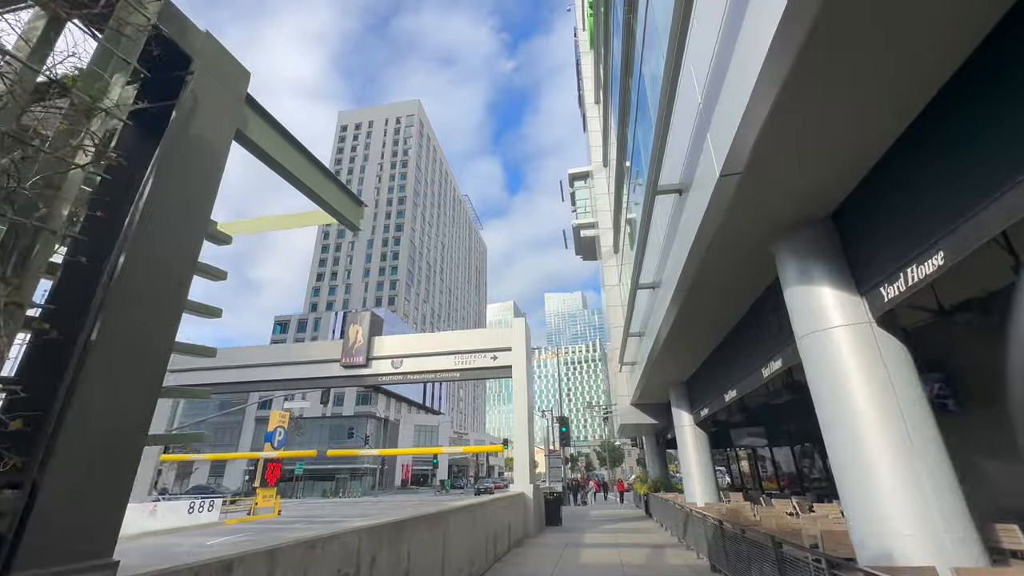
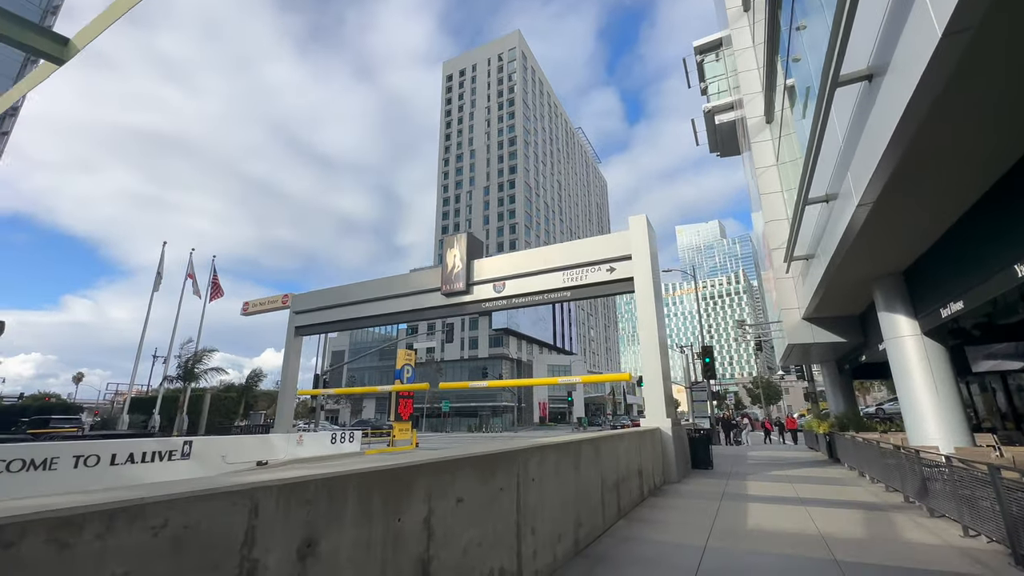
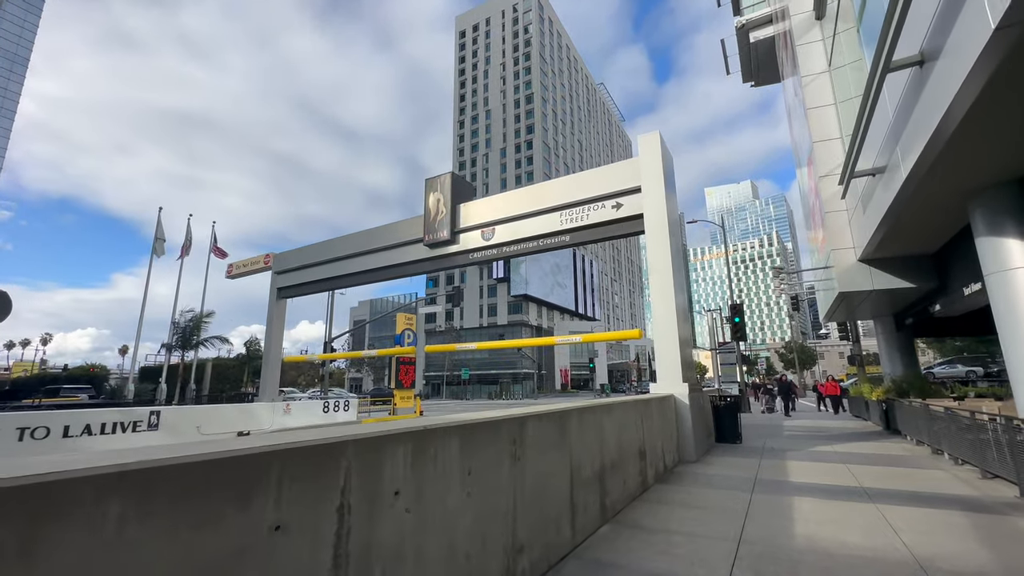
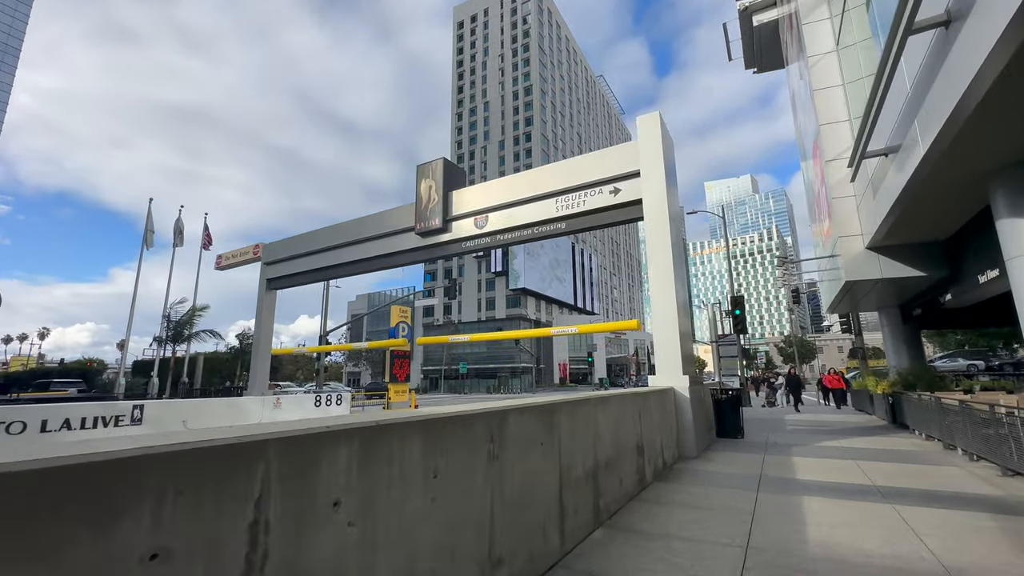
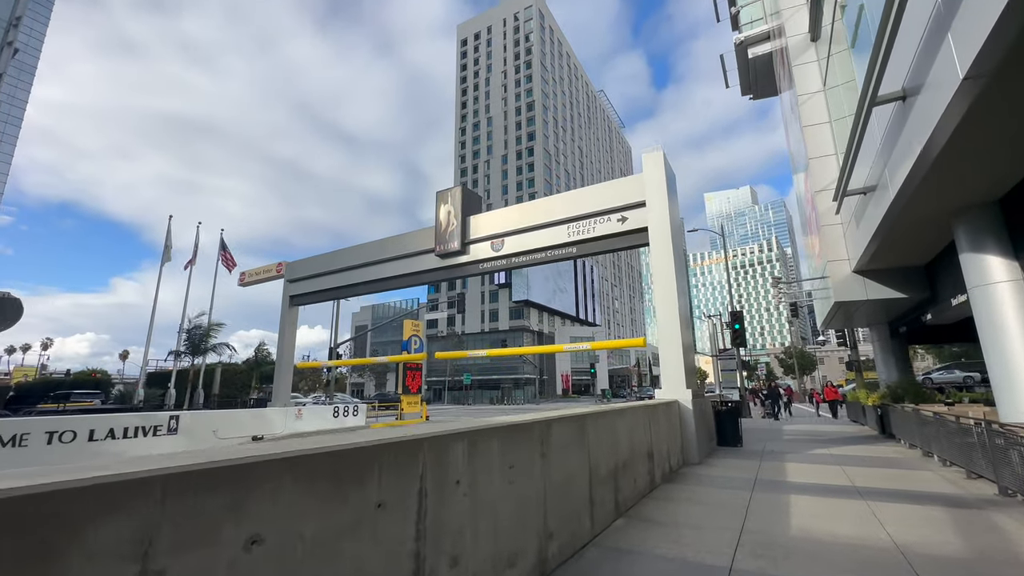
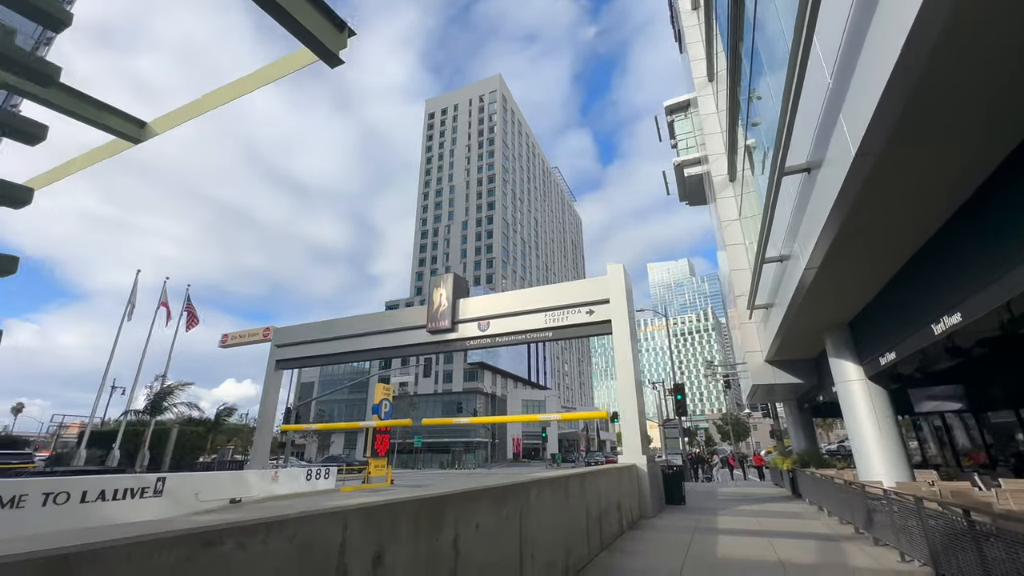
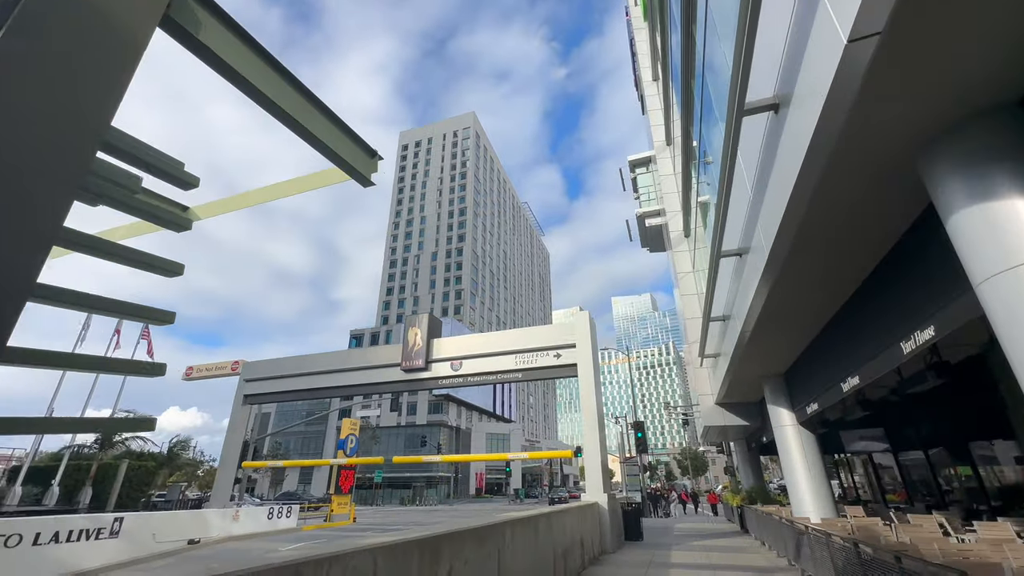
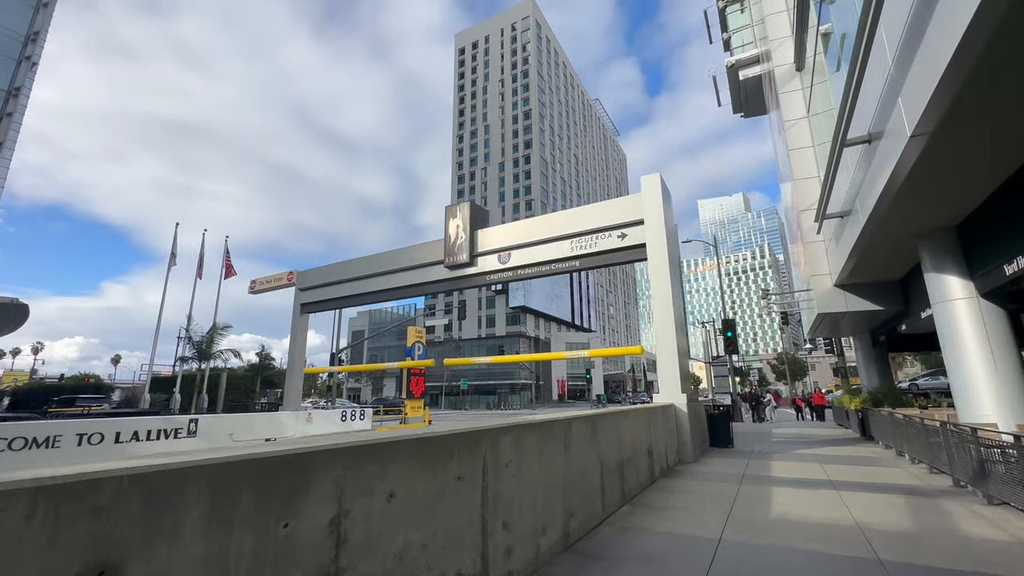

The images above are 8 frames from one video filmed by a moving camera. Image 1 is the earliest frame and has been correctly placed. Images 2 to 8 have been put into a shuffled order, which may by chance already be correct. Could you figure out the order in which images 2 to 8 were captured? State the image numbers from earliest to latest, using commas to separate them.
7, 6, 2, 8, 5, 3, 4
